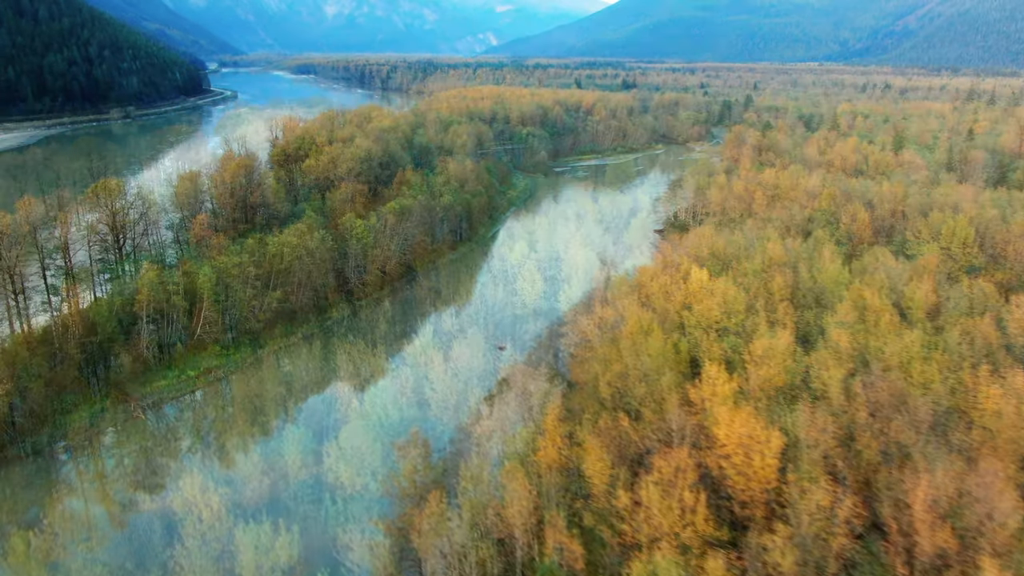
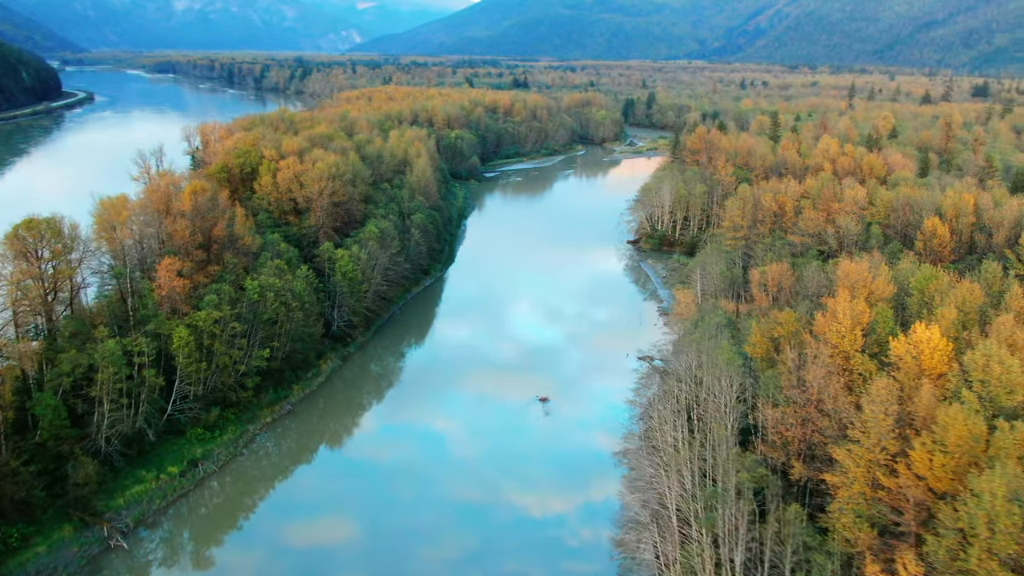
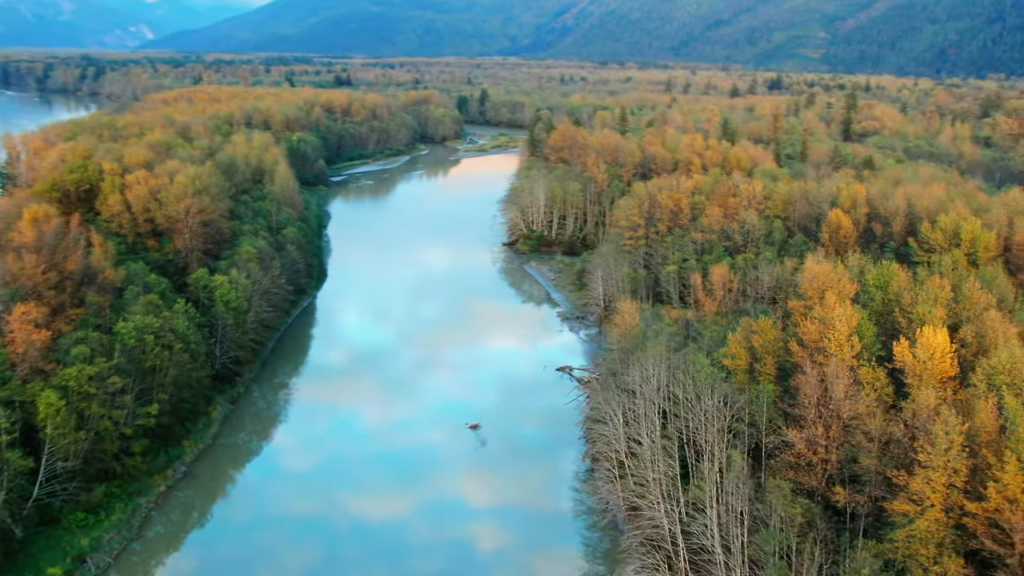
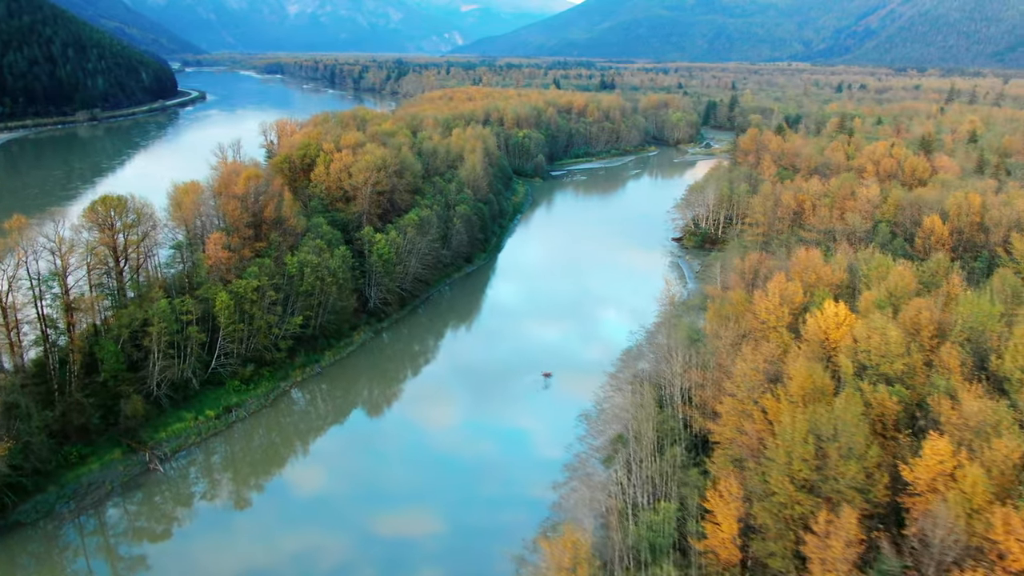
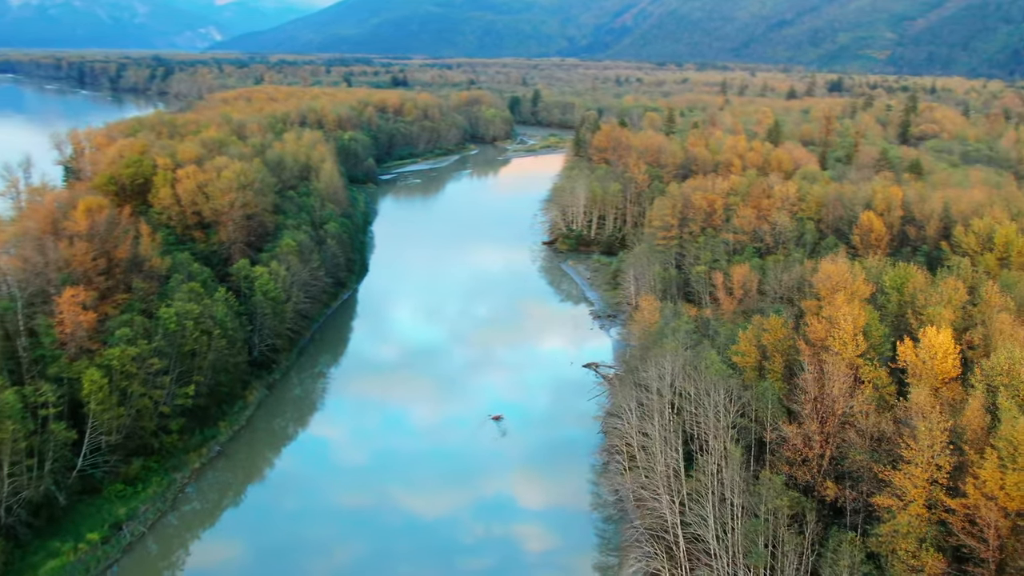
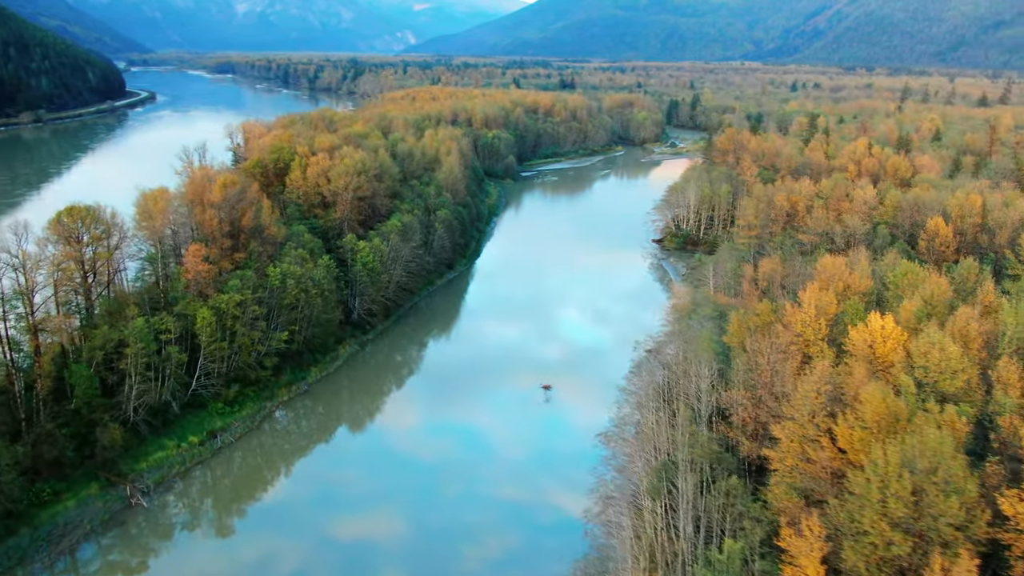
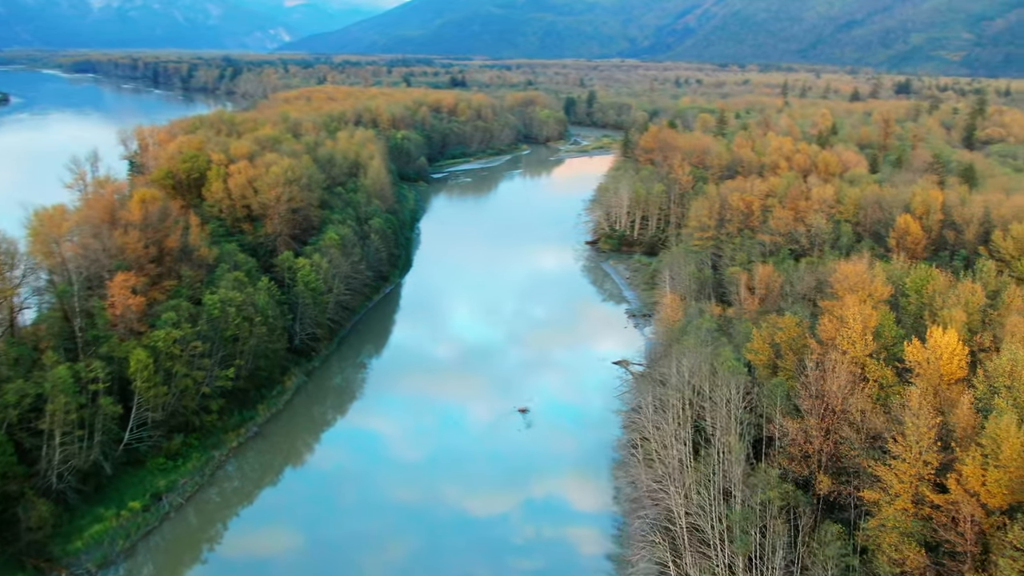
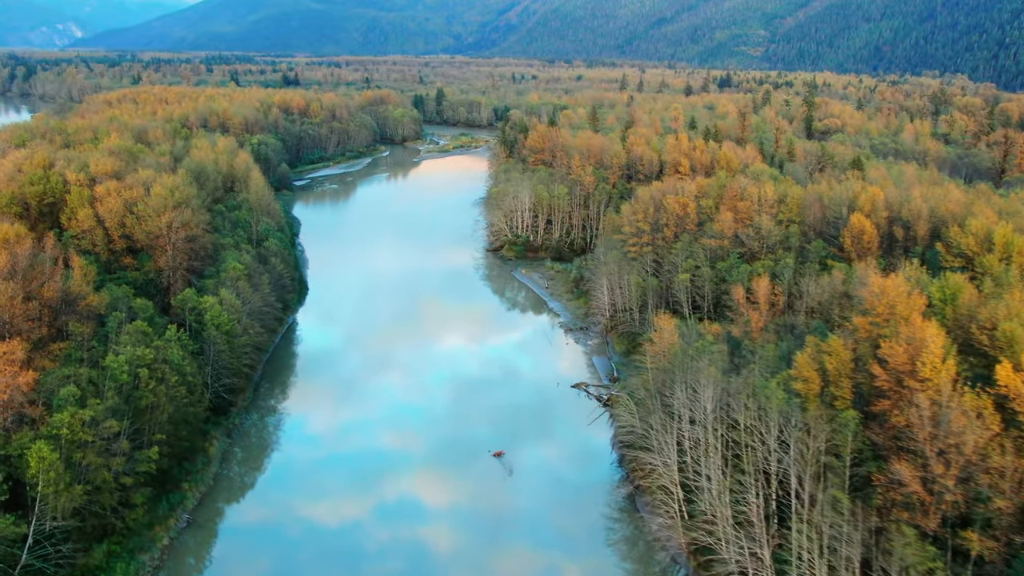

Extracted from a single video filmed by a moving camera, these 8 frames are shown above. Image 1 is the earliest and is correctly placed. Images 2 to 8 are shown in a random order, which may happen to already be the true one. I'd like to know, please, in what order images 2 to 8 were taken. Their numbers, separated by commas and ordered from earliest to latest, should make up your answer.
4, 6, 2, 7, 5, 3, 8
